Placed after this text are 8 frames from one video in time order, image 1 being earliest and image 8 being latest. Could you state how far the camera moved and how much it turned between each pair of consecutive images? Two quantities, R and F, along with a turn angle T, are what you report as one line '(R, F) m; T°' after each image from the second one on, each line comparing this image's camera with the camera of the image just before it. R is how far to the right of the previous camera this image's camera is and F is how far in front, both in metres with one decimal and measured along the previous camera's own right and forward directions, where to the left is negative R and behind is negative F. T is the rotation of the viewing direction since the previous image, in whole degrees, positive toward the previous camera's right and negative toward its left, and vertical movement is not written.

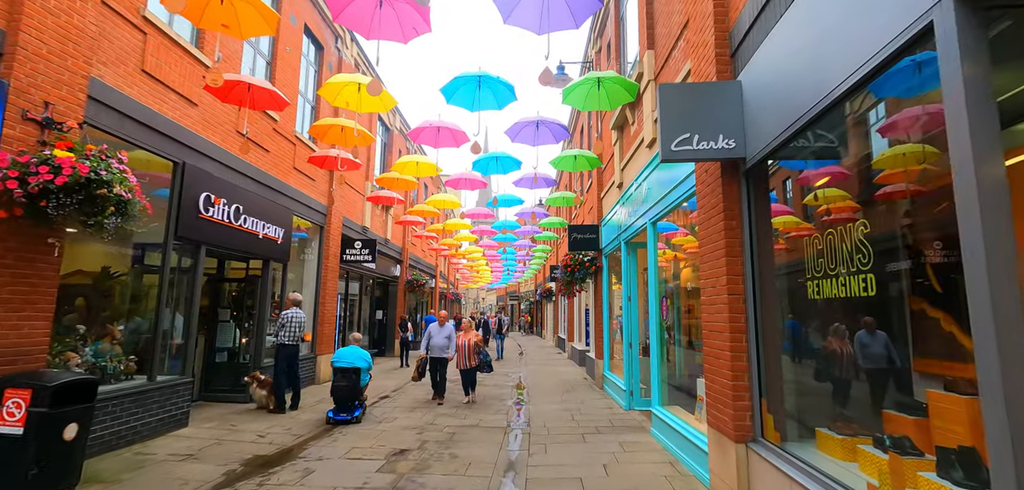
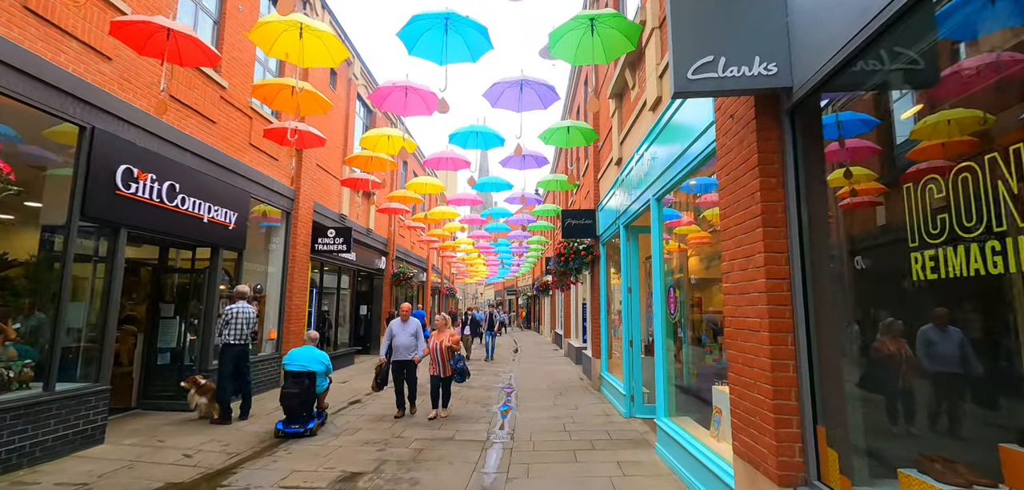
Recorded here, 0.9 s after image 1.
(+0.3, +1.1) m; 0°
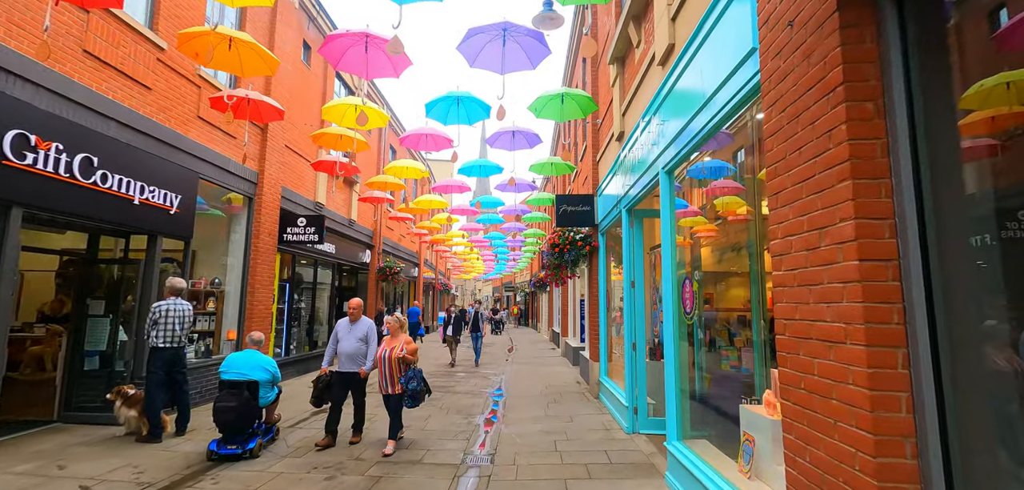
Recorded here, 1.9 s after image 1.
(+0.2, +1.1) m; 0°
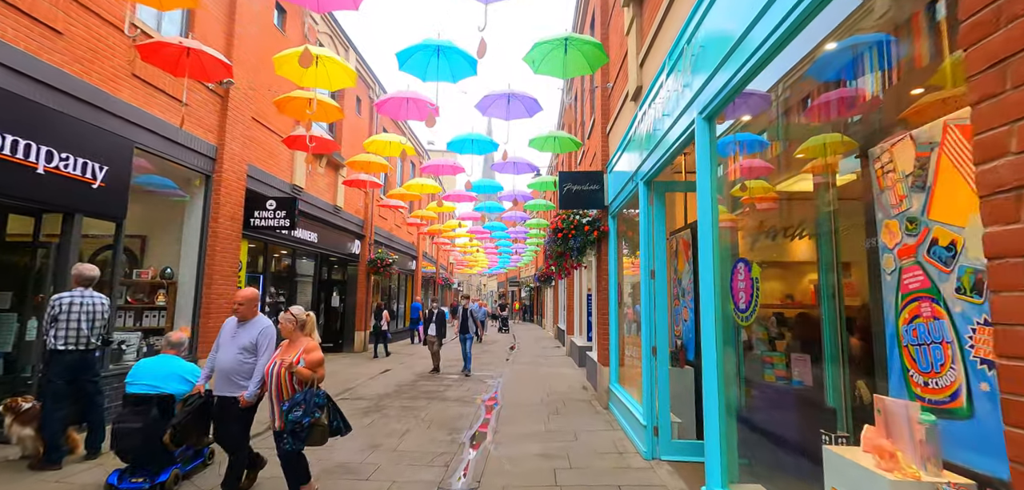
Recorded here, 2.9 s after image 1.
(+0.2, +1.2) m; -1°
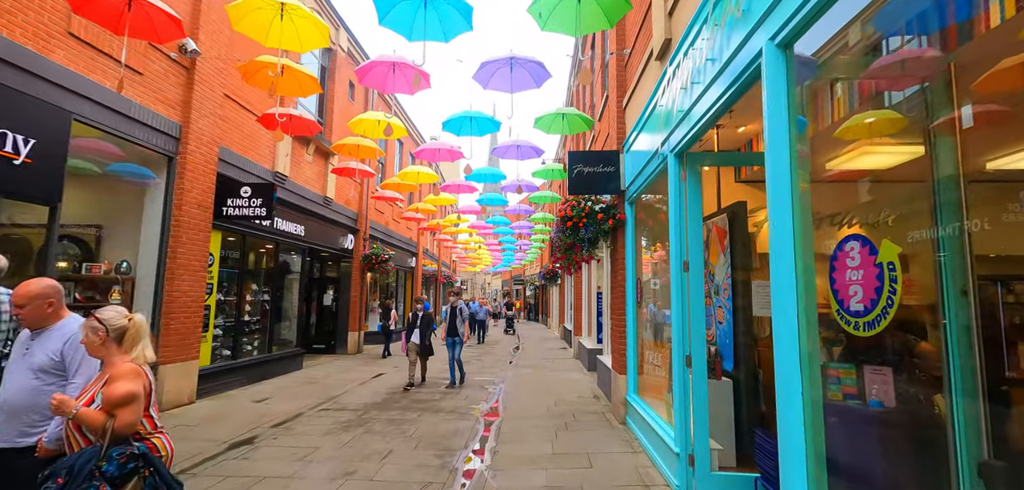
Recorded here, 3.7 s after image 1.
(0.0, +1.0) m; -1°
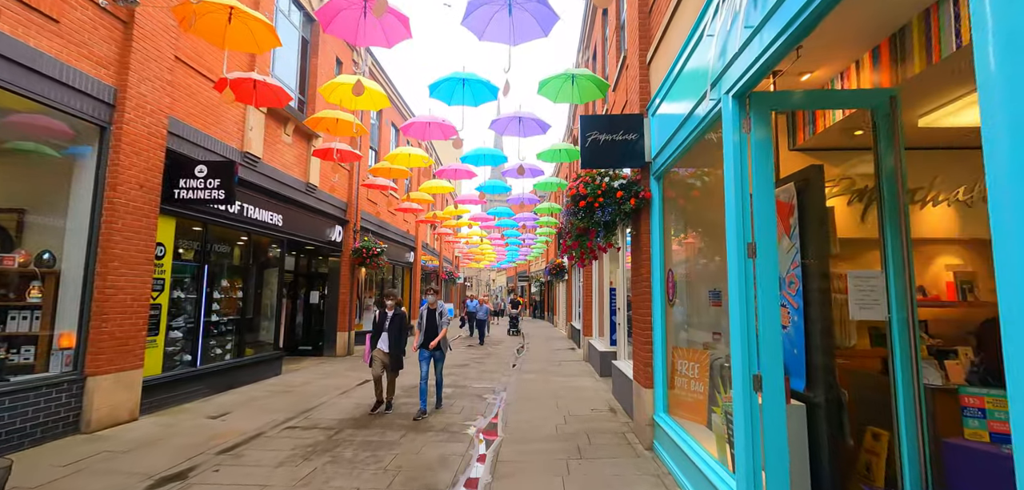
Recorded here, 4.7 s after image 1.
(+0.1, +1.2) m; -1°
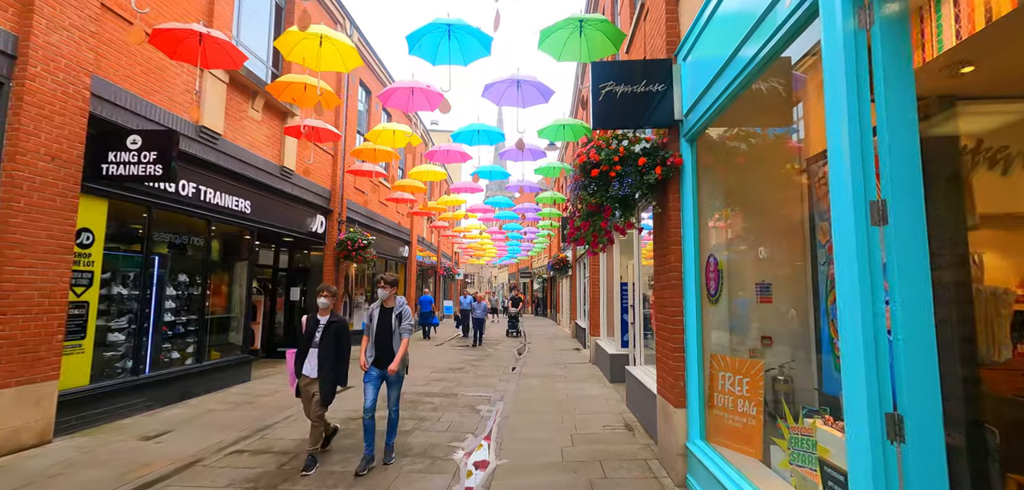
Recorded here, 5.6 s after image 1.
(+0.1, +1.1) m; 0°
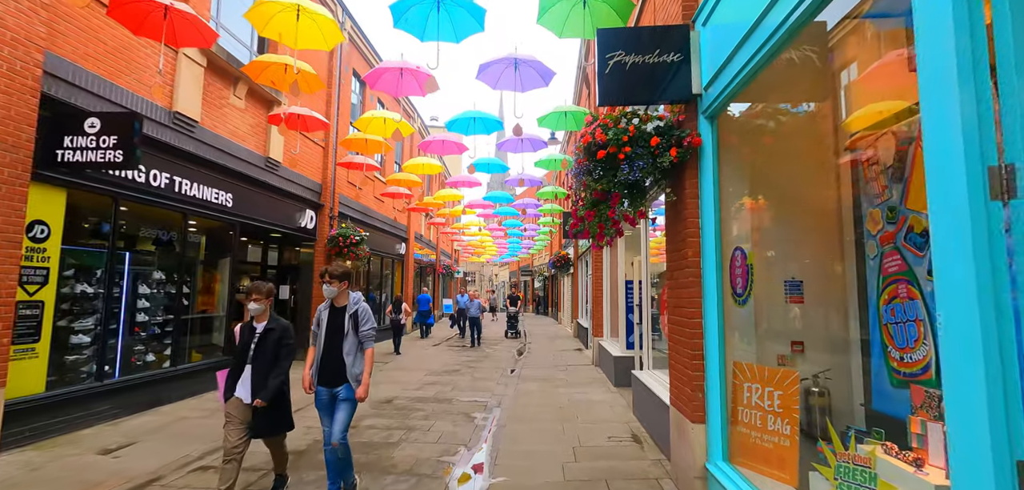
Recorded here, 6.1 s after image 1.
(+0.1, +0.5) m; 0°
